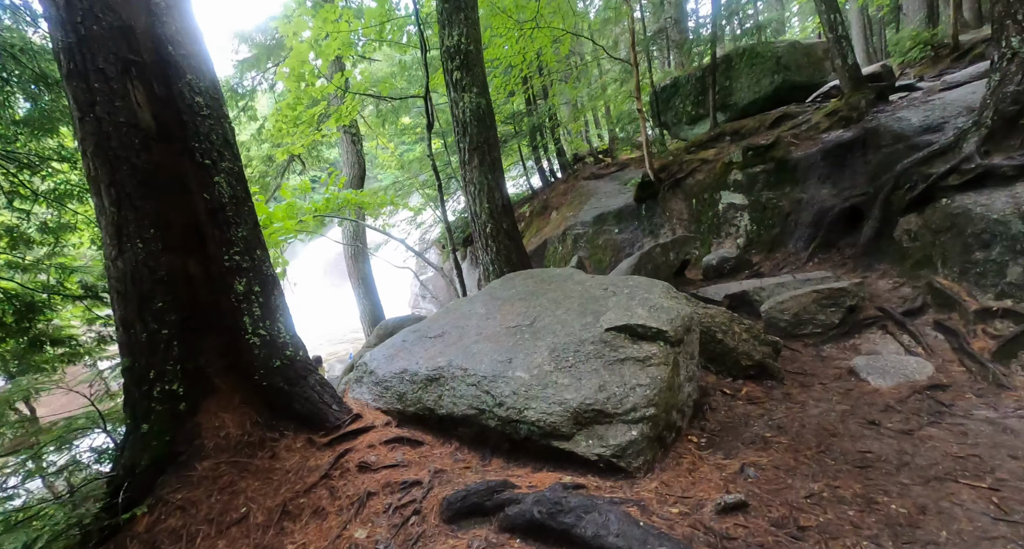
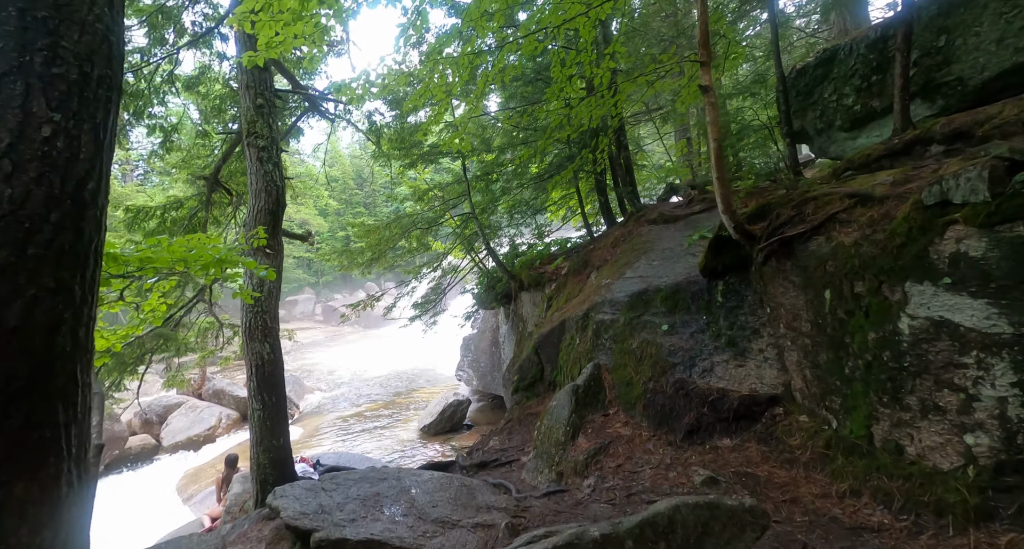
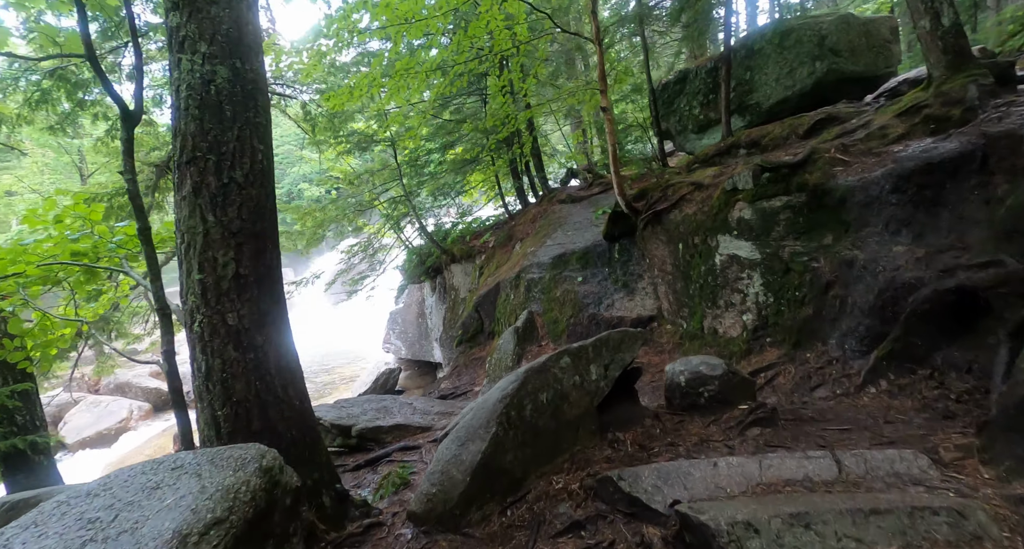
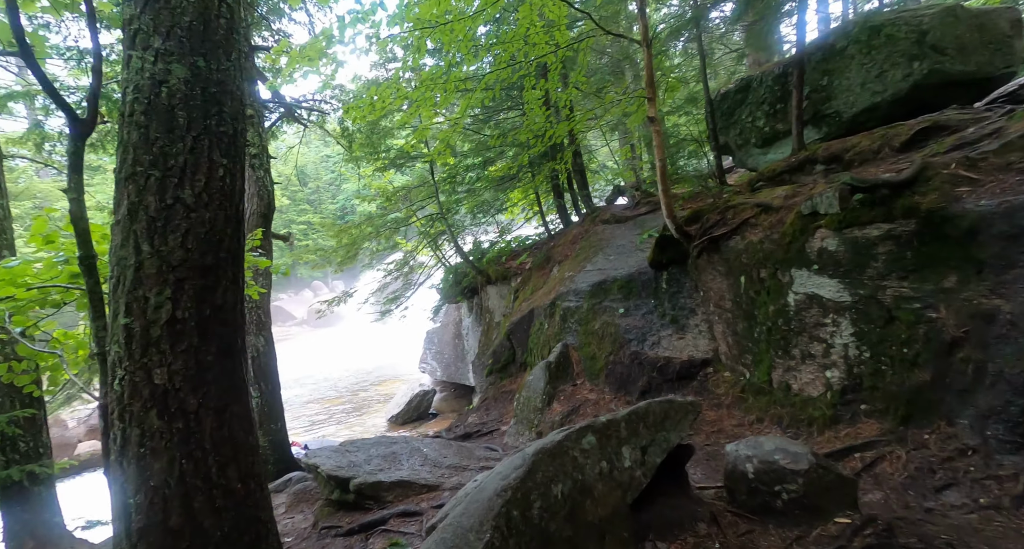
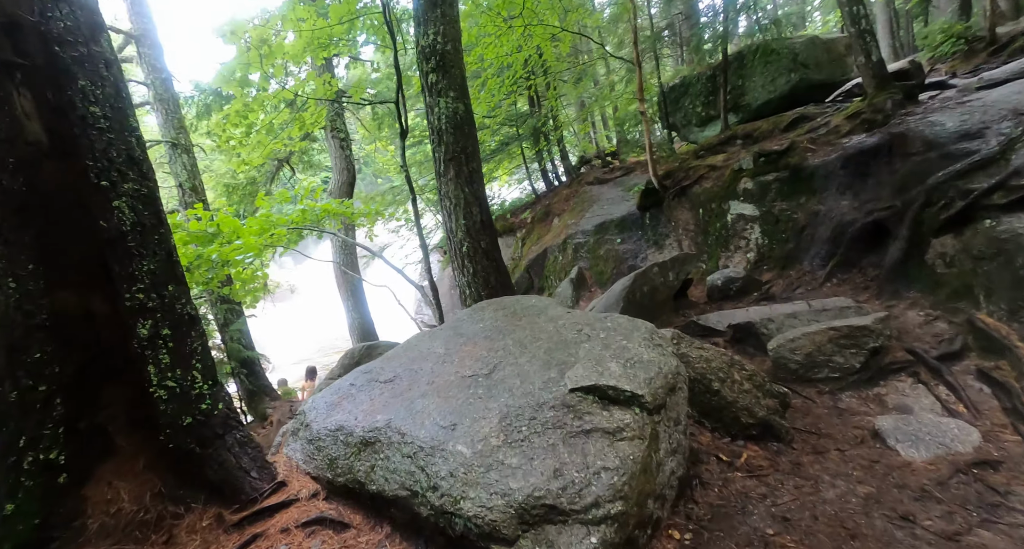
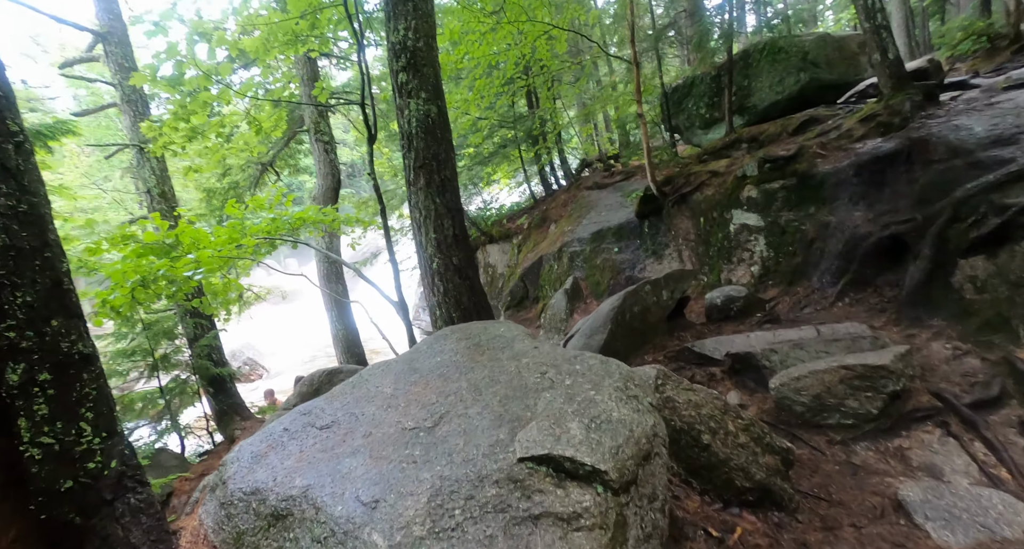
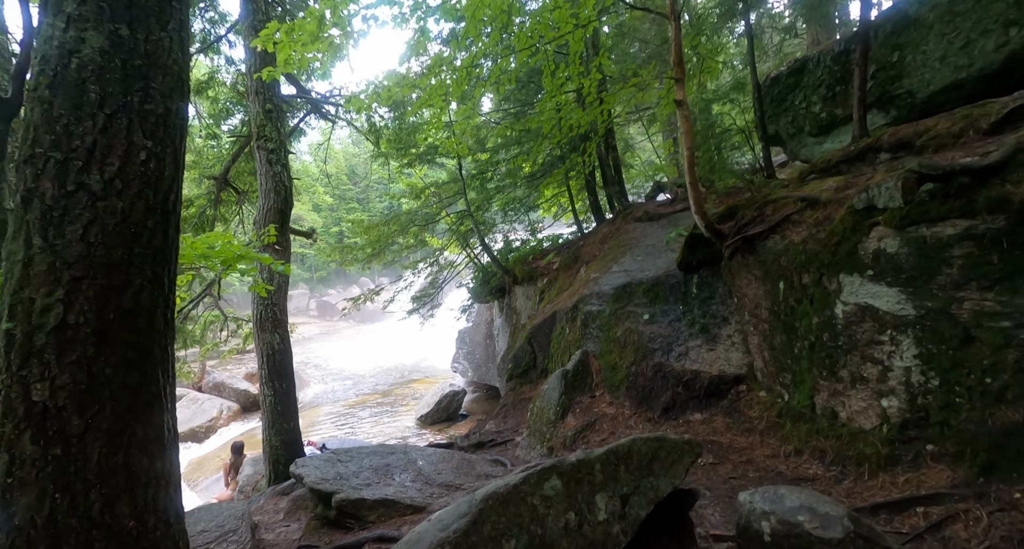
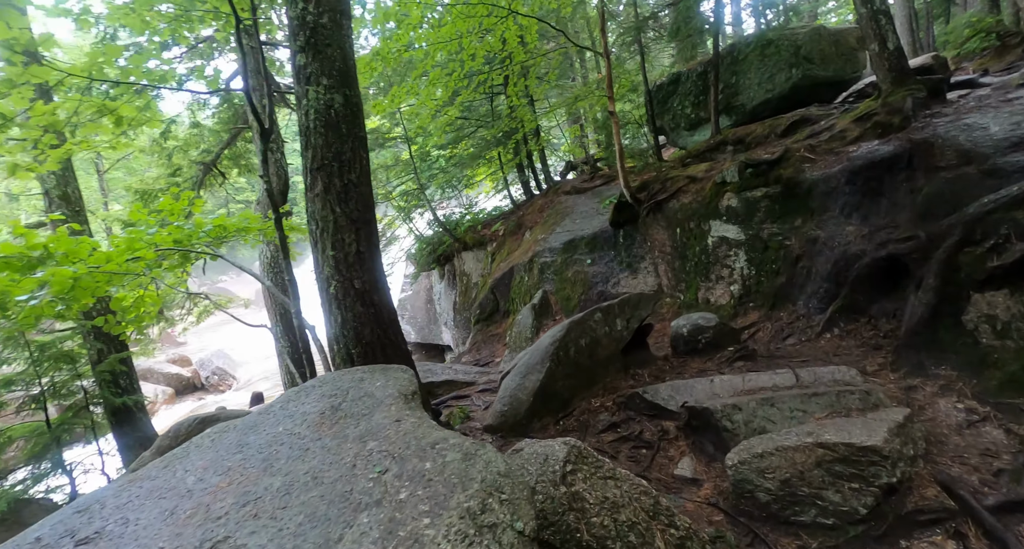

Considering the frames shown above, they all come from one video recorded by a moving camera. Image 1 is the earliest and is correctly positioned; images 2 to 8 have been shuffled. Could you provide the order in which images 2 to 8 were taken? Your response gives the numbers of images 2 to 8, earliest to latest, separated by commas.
5, 6, 8, 3, 4, 7, 2
